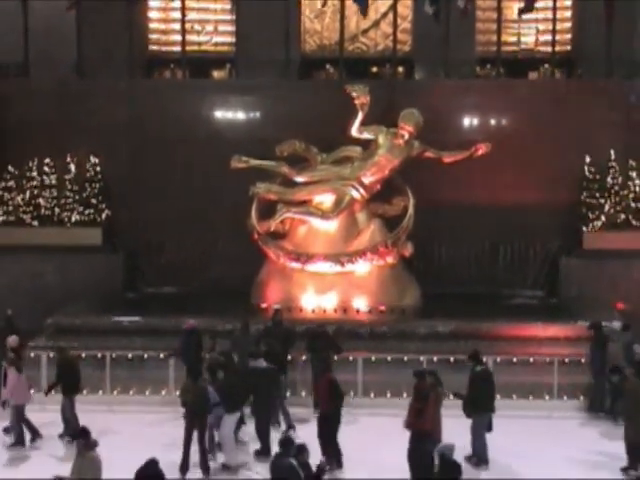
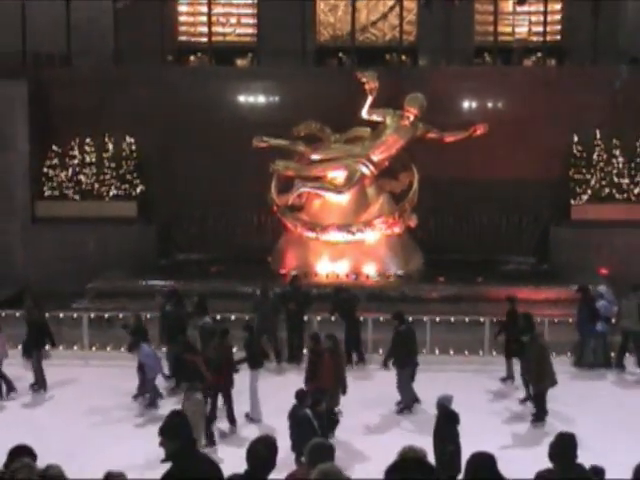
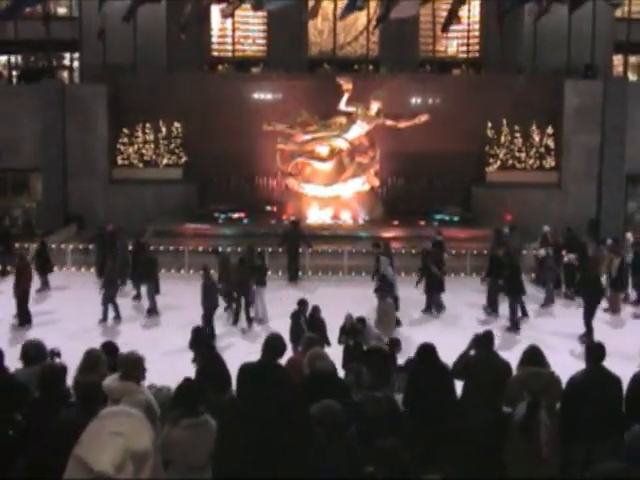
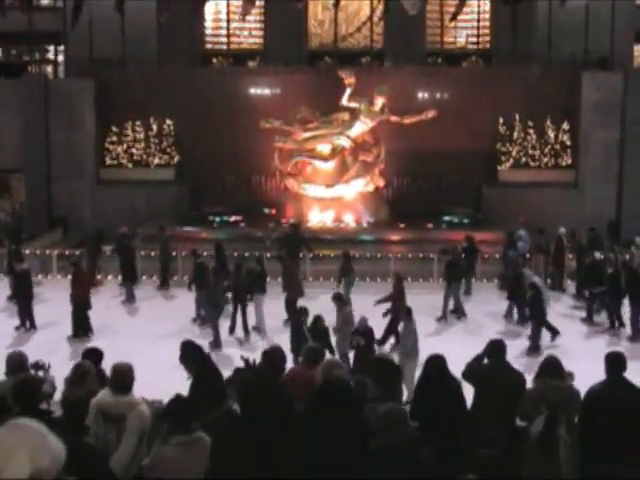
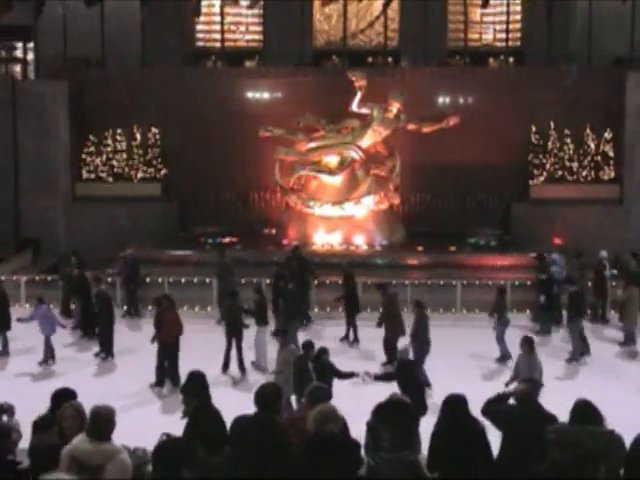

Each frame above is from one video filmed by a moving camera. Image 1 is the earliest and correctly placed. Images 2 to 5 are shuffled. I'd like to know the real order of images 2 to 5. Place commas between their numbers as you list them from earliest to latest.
2, 5, 4, 3
